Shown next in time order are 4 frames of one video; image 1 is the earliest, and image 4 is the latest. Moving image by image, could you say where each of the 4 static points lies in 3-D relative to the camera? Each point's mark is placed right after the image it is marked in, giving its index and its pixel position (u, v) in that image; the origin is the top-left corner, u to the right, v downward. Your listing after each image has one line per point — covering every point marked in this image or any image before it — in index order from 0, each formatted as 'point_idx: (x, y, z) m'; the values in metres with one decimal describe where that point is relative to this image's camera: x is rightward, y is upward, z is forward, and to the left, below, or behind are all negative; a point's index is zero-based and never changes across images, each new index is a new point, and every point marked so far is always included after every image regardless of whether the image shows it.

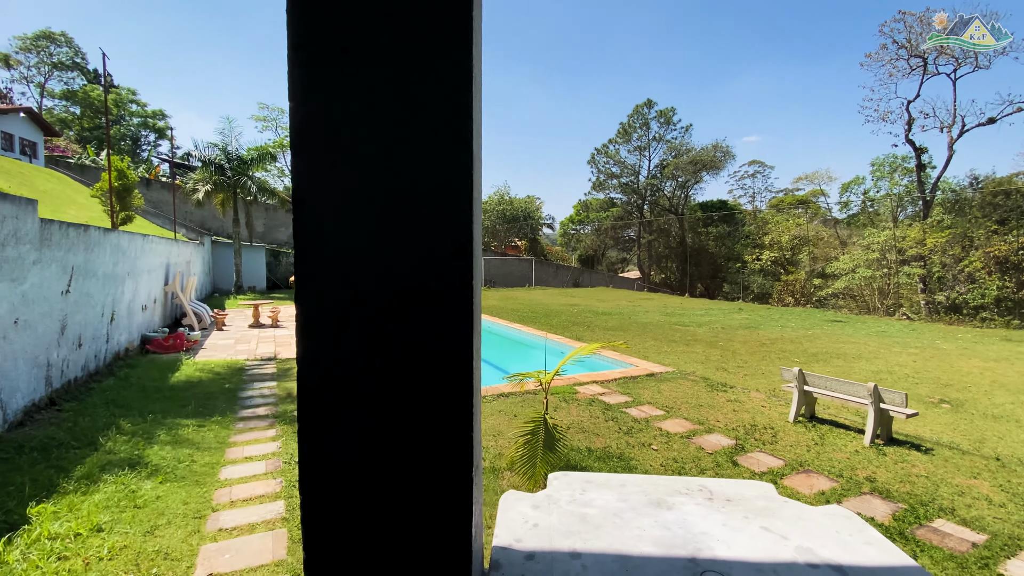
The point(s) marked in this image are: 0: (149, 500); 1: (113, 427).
0: (-1.9, -1.1, +2.5) m
1: (-3.0, -1.0, +3.5) m
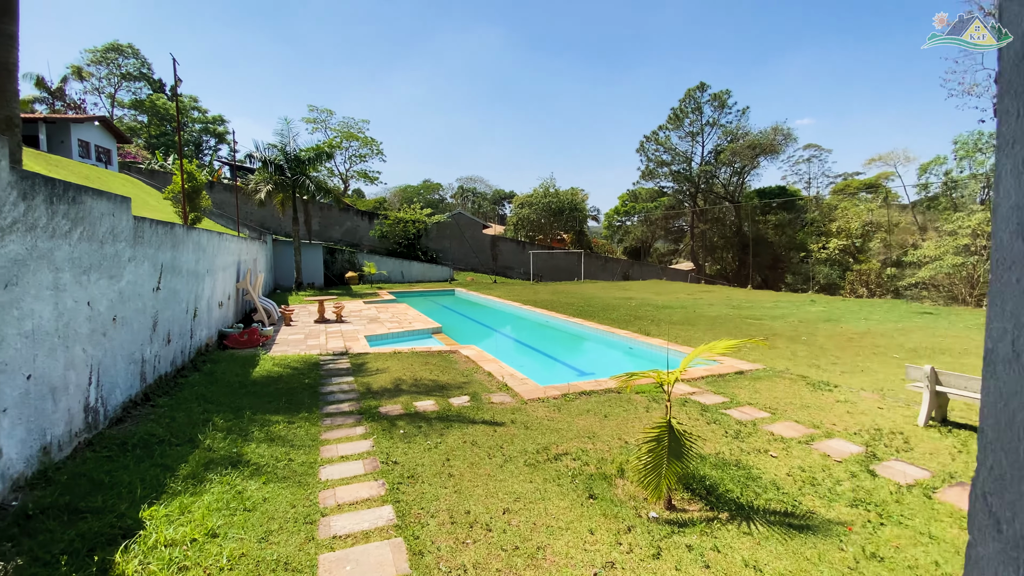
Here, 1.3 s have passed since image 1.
0: (-1.3, -1.1, +2.4) m
1: (-2.2, -1.0, +3.5) m
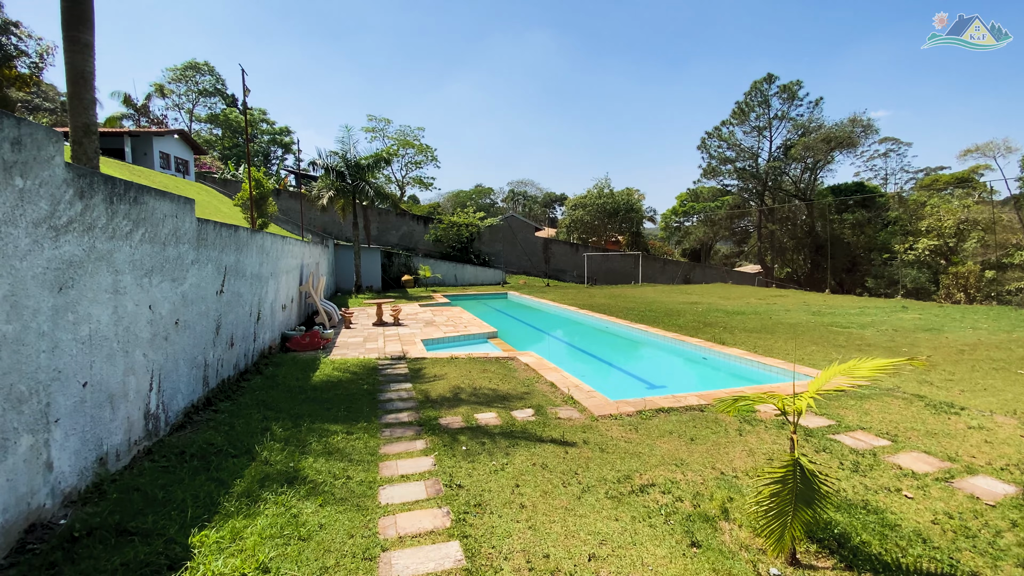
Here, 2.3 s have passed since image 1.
0: (-0.9, -1.1, +2.2) m
1: (-1.7, -1.0, +3.3) m
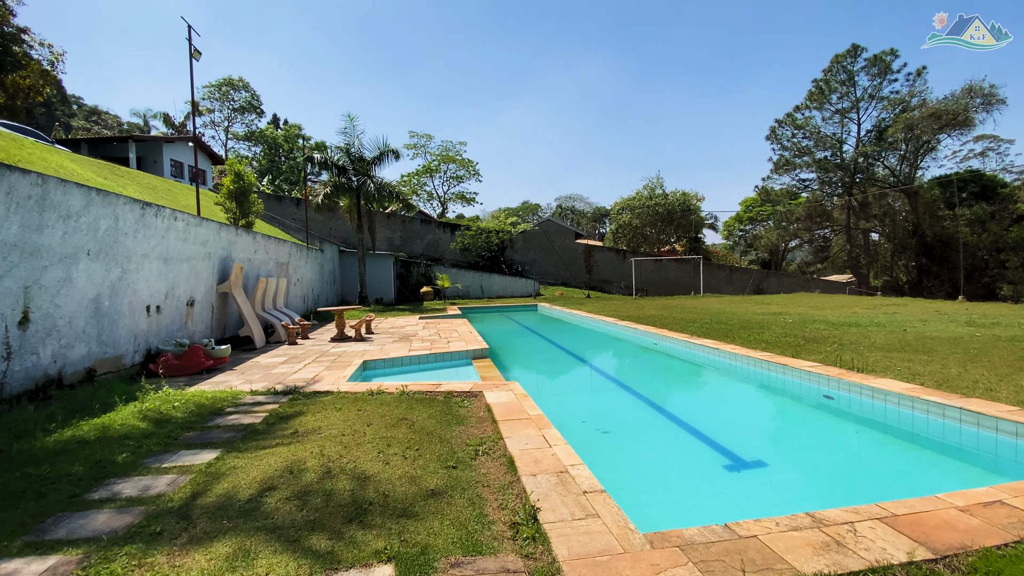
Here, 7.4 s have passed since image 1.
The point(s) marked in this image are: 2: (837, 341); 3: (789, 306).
0: (-1.6, -0.8, -0.3) m
1: (-2.3, -0.8, +0.9) m
2: (+4.3, -0.7, +6.4) m
3: (+6.9, -0.4, +11.7) m
